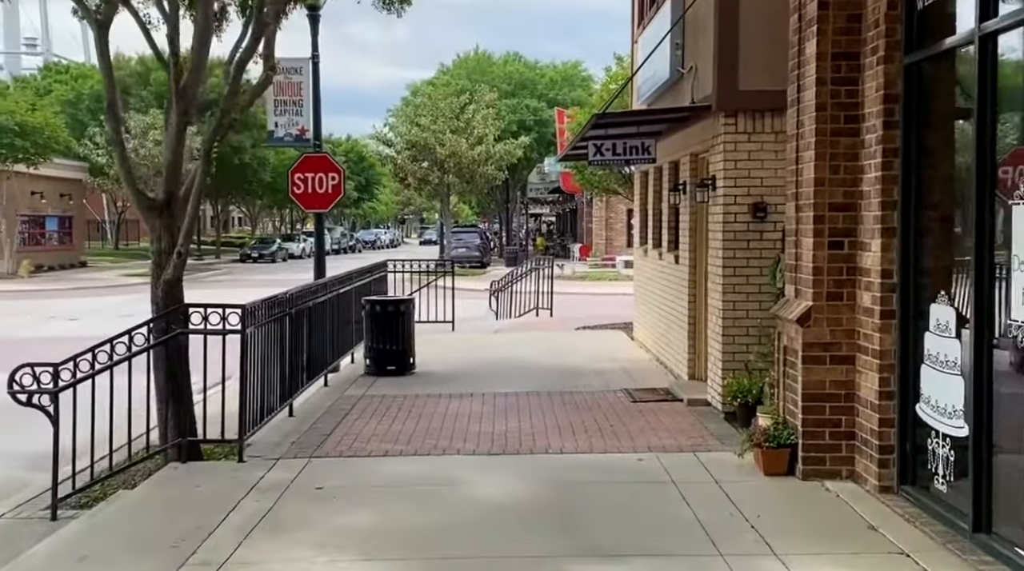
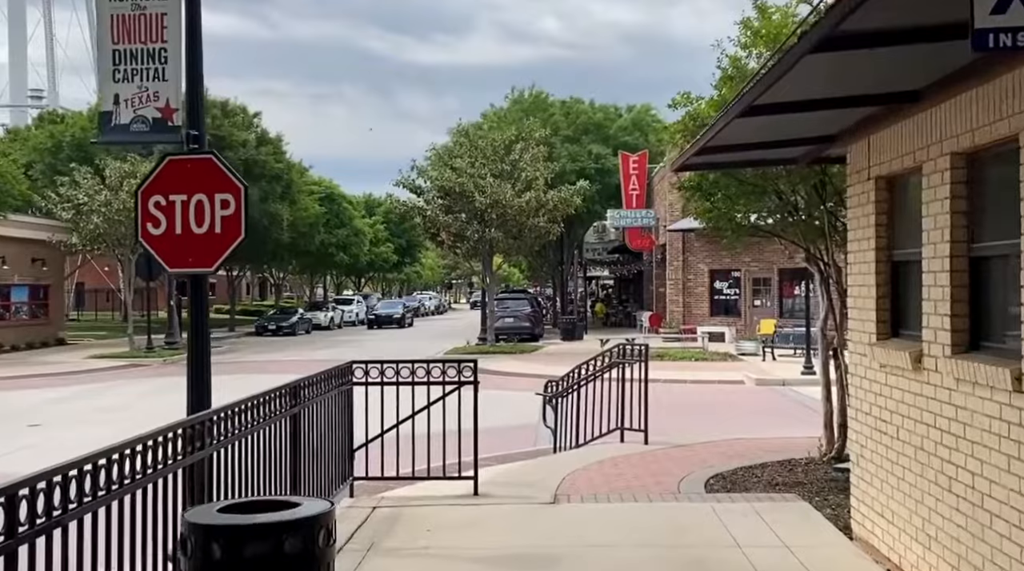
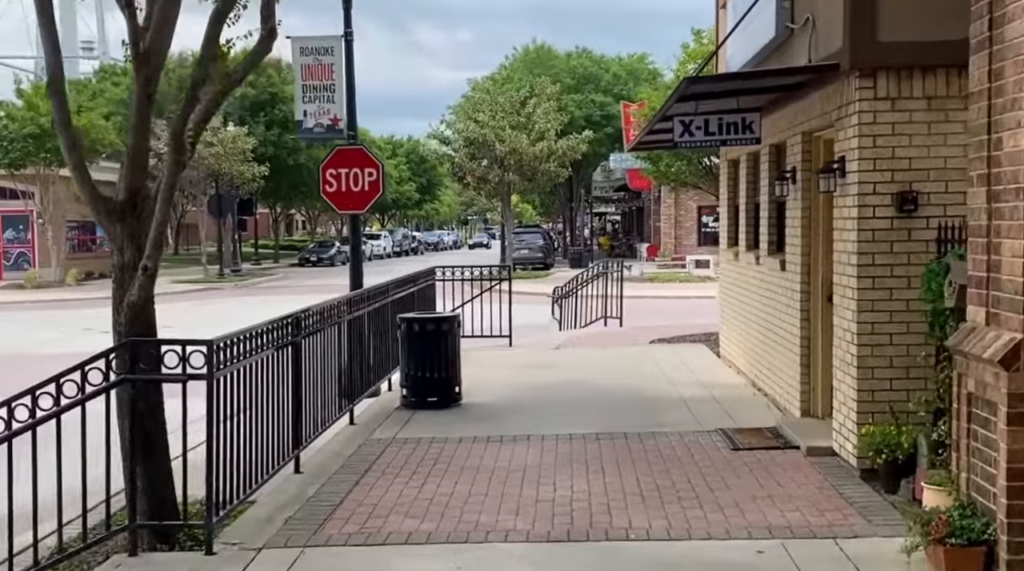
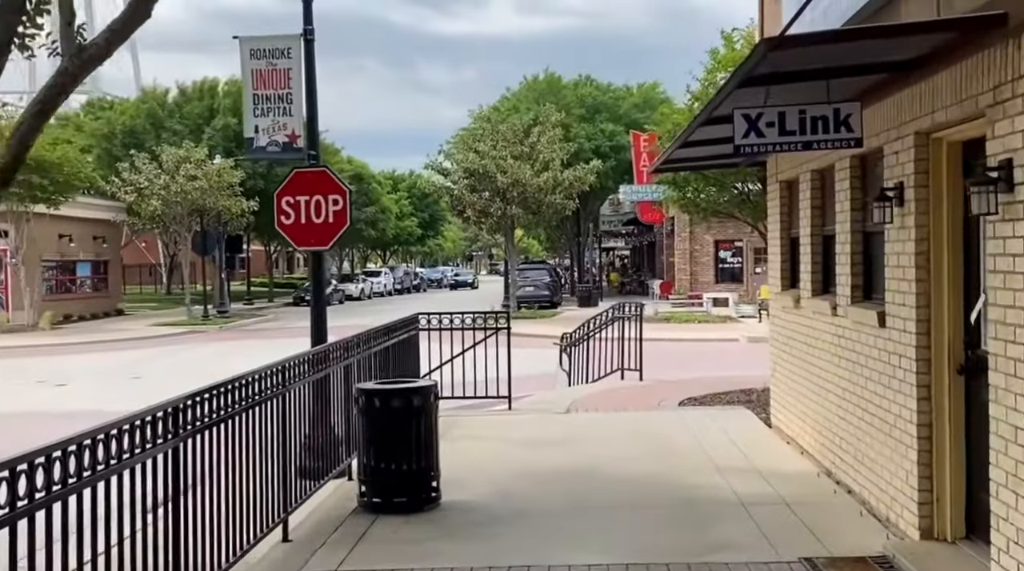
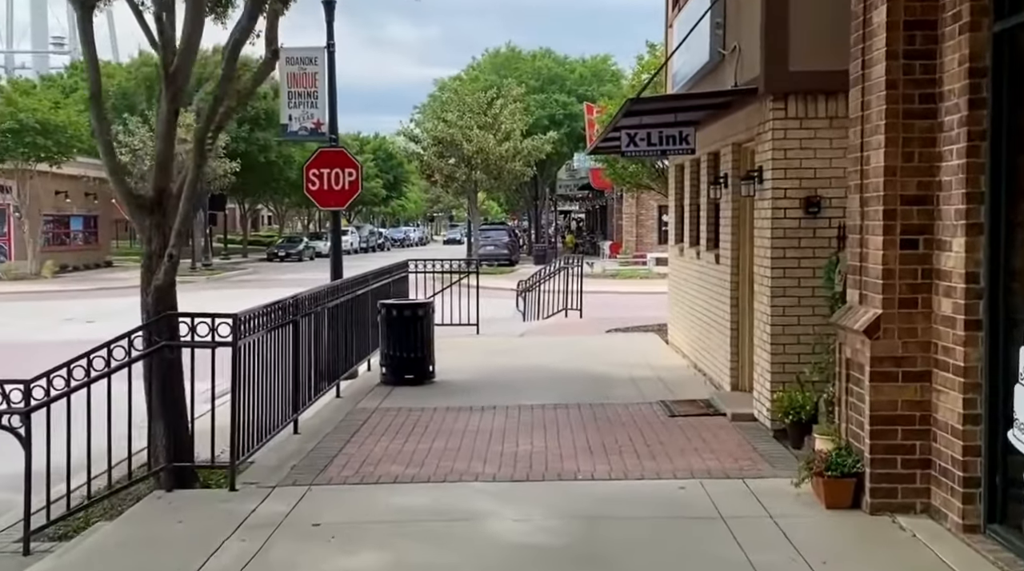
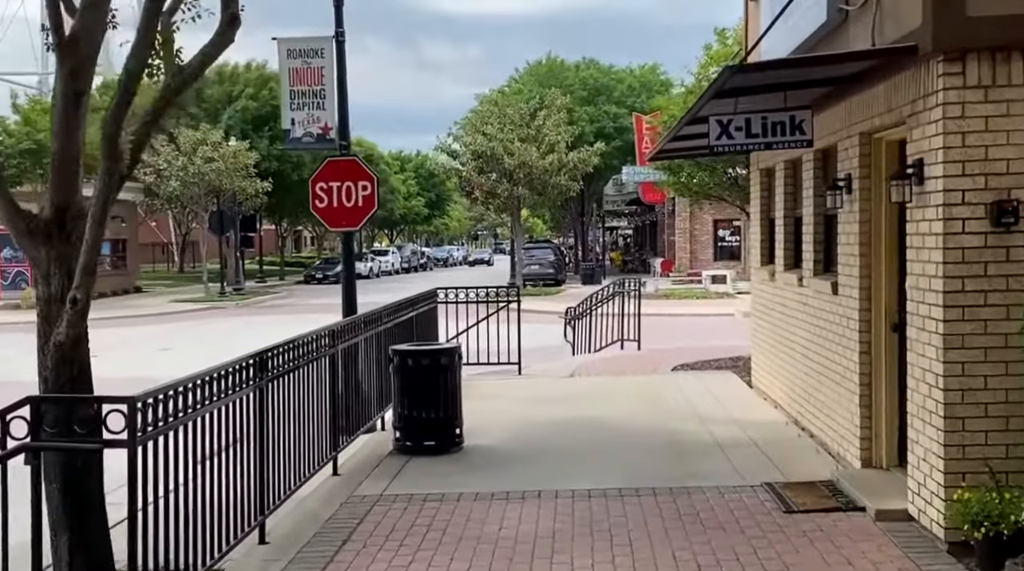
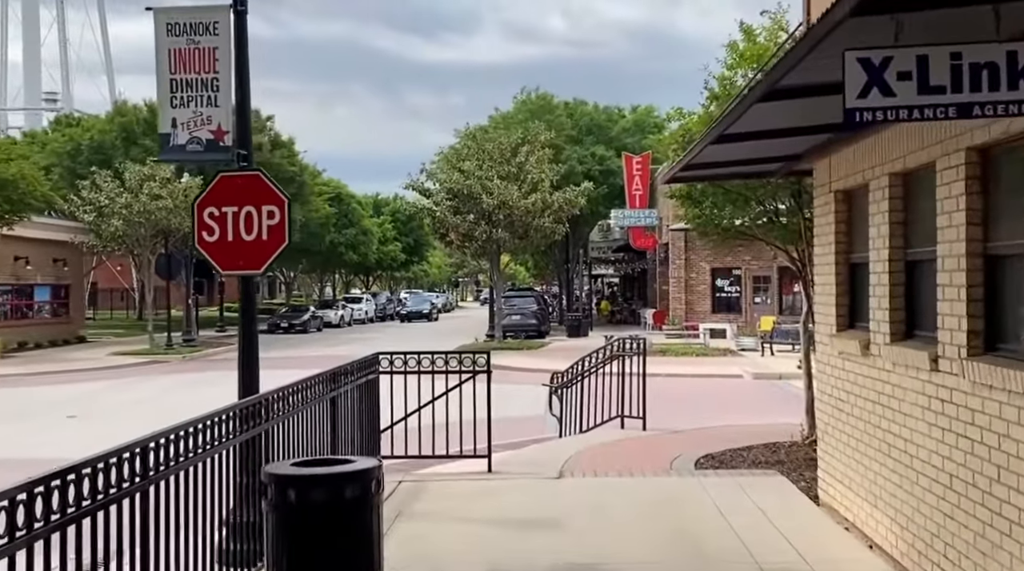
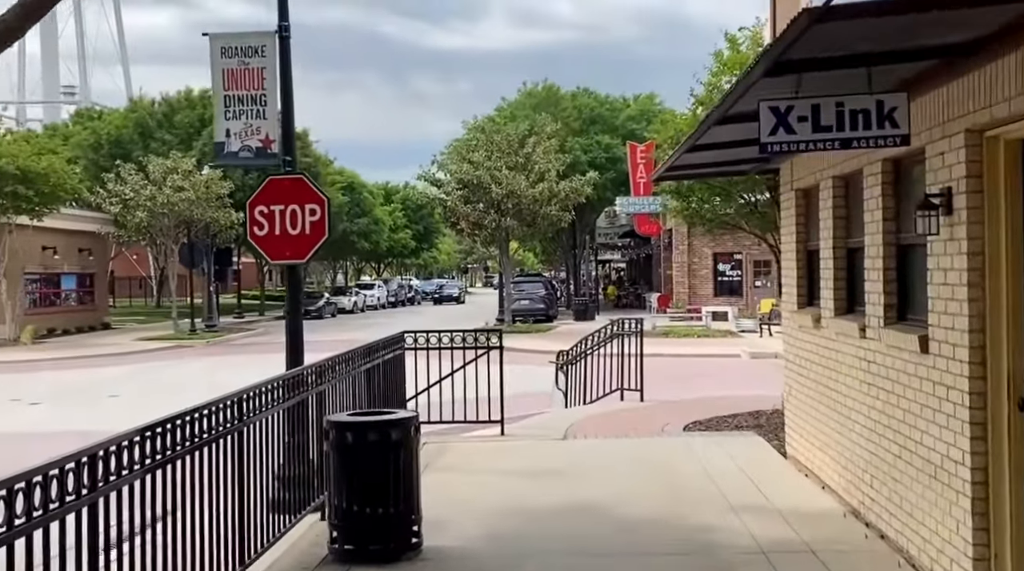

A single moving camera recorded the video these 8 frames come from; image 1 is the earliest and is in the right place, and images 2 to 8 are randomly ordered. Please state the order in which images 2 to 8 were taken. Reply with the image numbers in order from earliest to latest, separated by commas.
5, 3, 6, 4, 8, 7, 2
